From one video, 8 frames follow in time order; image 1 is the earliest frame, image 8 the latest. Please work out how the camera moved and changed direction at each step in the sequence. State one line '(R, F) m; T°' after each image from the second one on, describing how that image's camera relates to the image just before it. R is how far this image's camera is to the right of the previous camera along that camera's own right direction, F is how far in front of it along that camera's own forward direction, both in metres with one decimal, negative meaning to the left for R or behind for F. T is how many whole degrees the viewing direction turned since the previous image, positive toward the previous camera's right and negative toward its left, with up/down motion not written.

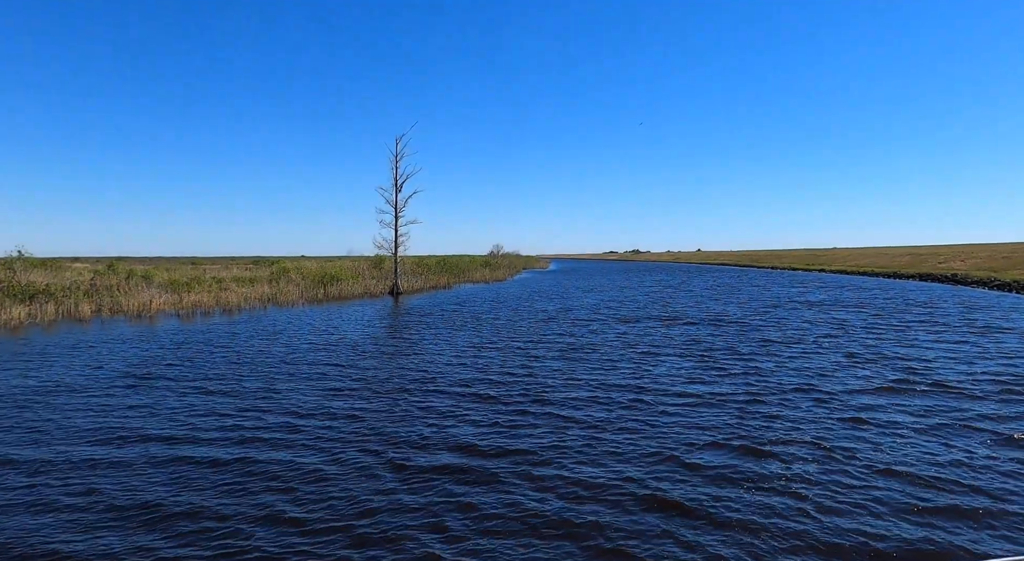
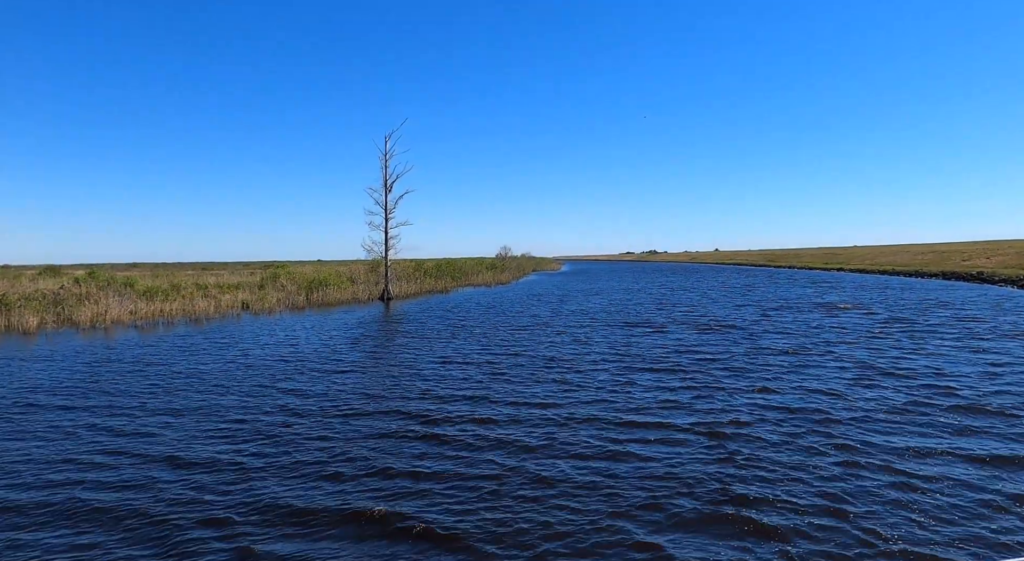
(+1.8, +2.5) m; -2°
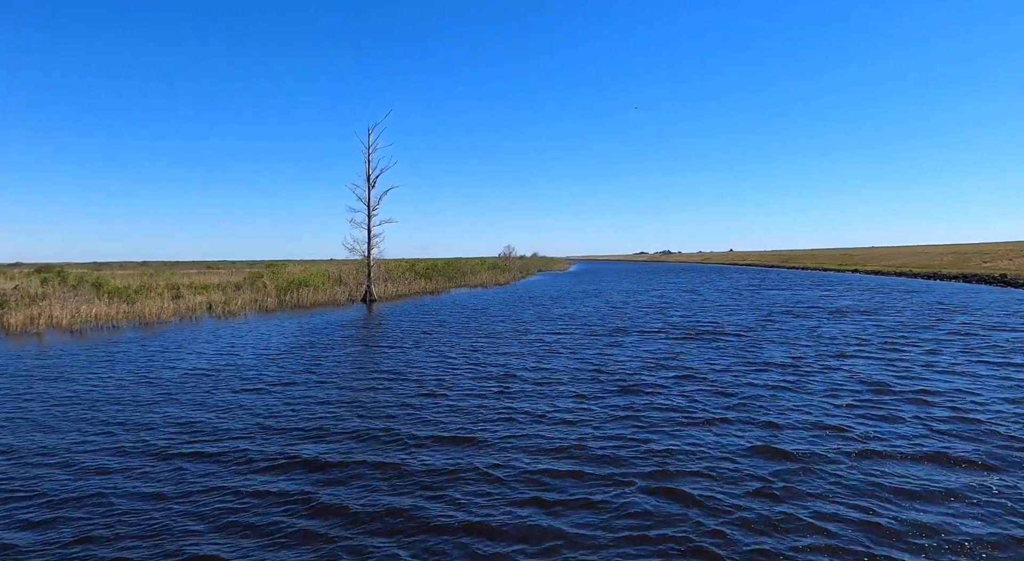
(+1.8, +2.8) m; -1°
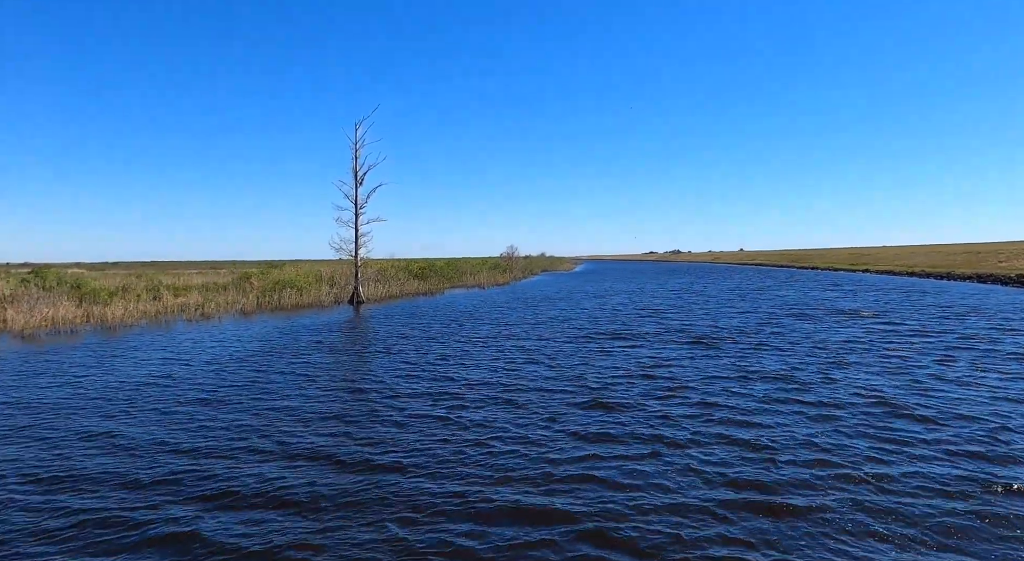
(+1.3, +1.8) m; -1°
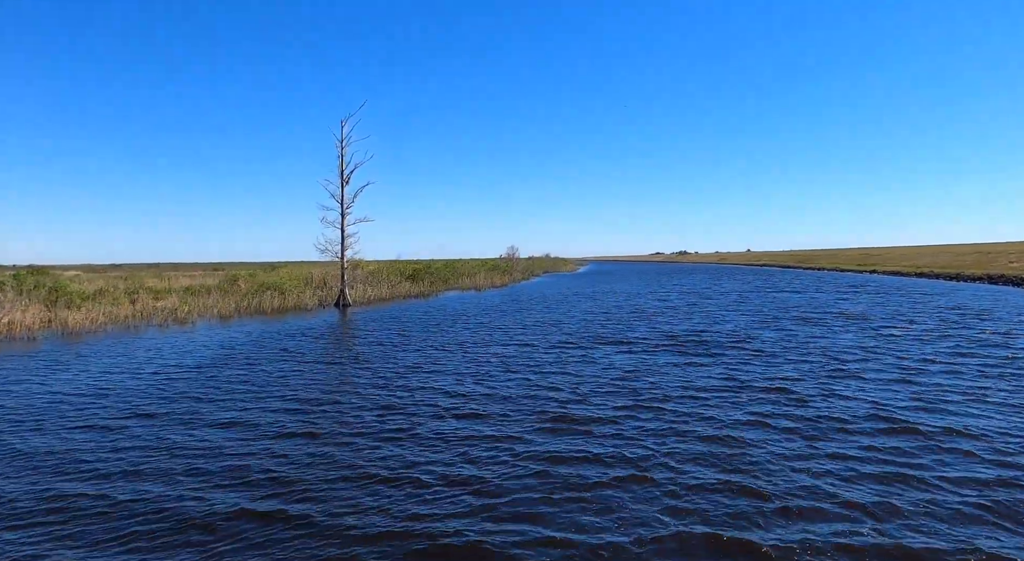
(+1.1, +1.6) m; -1°
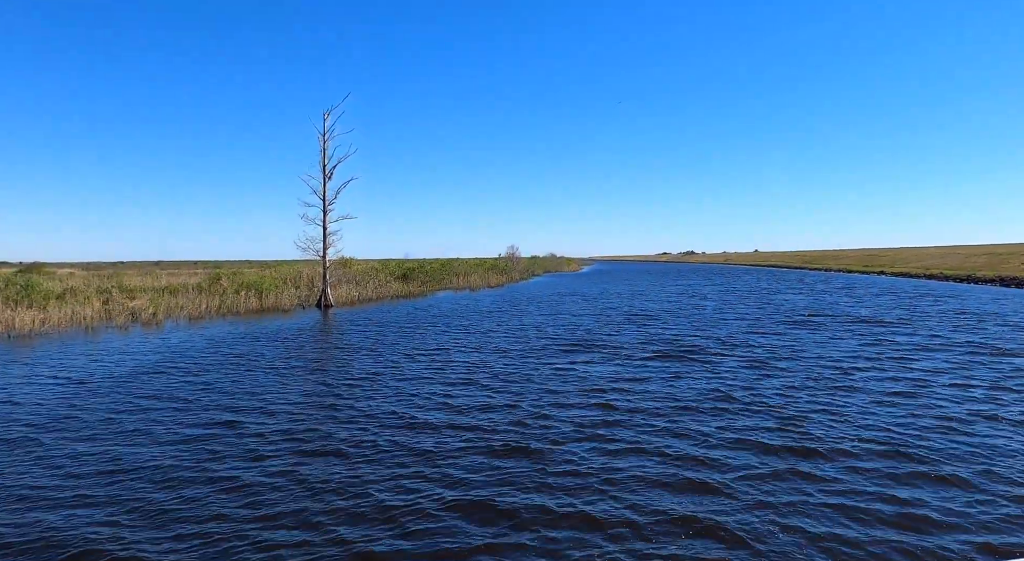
(+1.3, +1.8) m; -1°
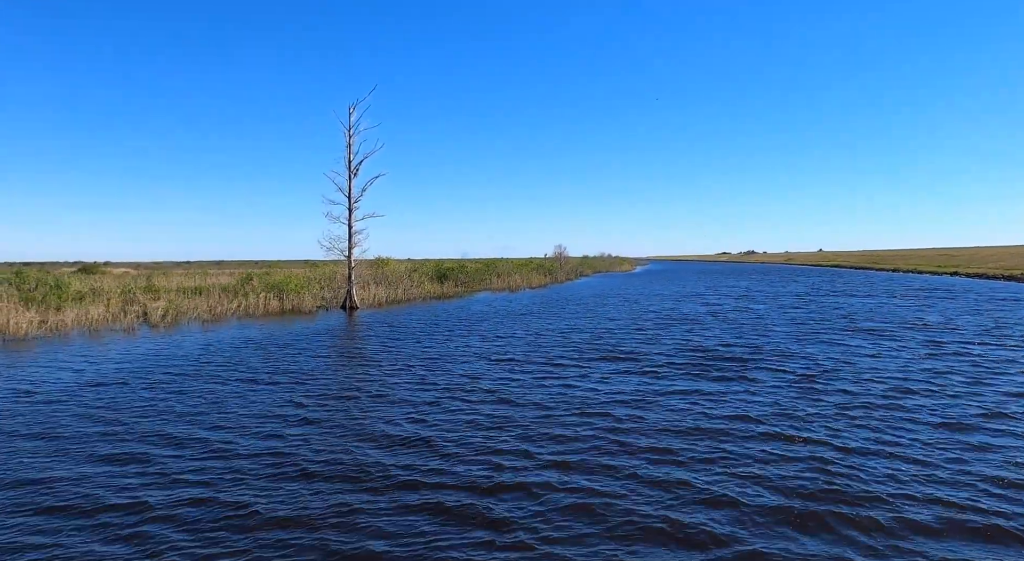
(+1.6, +2.4) m; -5°
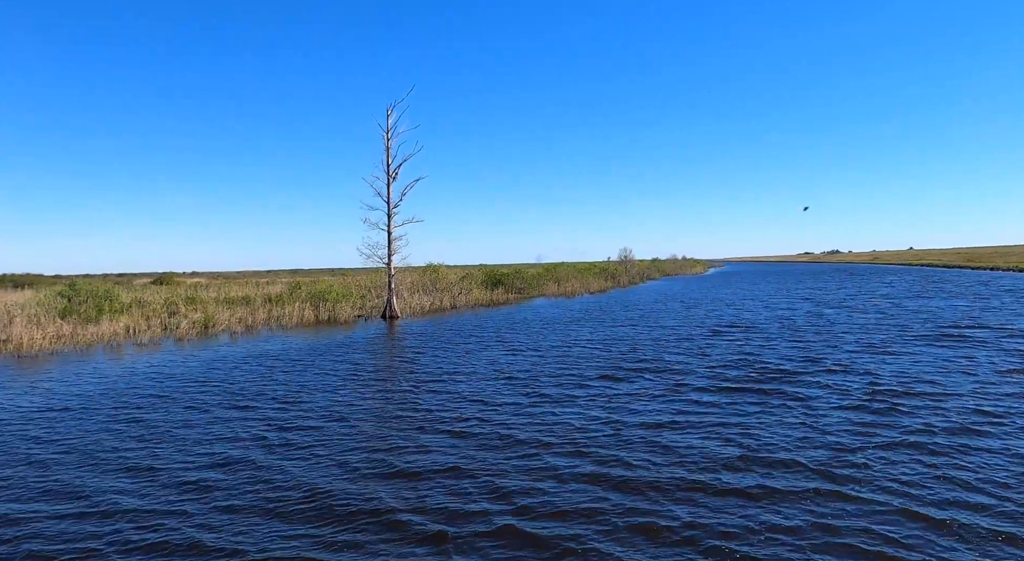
(+1.8, +2.3) m; -7°
